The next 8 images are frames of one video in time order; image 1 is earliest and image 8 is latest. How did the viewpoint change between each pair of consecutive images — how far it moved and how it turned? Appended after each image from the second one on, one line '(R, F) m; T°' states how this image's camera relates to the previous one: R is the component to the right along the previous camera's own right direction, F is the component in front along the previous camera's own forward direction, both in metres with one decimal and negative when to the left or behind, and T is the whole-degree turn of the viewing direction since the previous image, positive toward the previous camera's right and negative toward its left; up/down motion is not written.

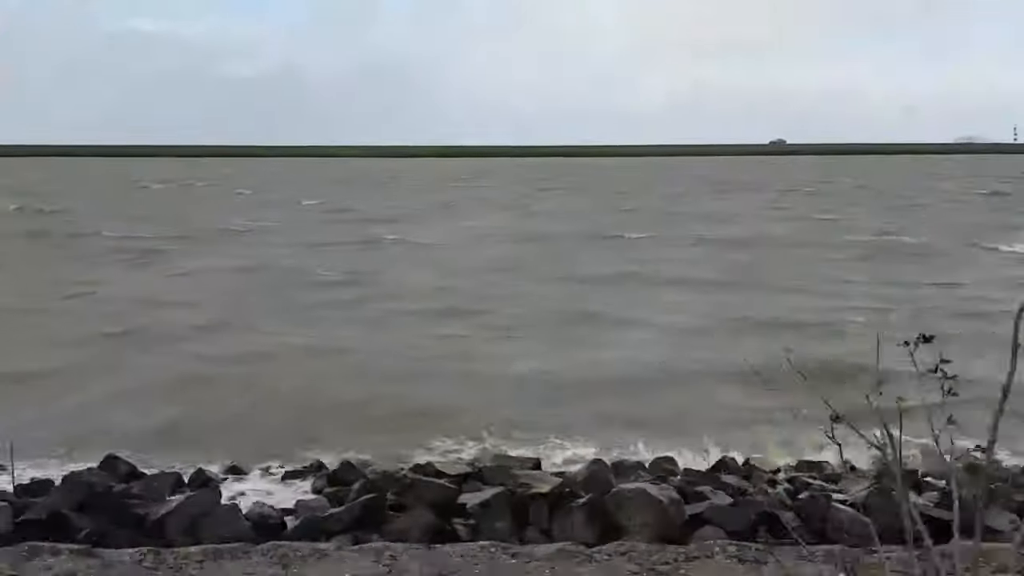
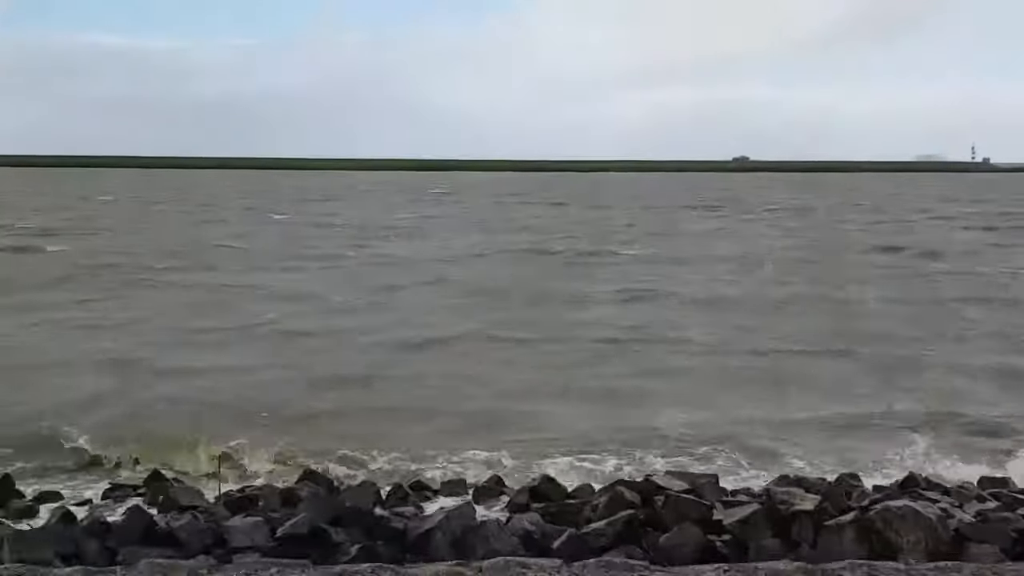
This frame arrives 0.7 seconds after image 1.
(-1.1, 0.0) m; +1°
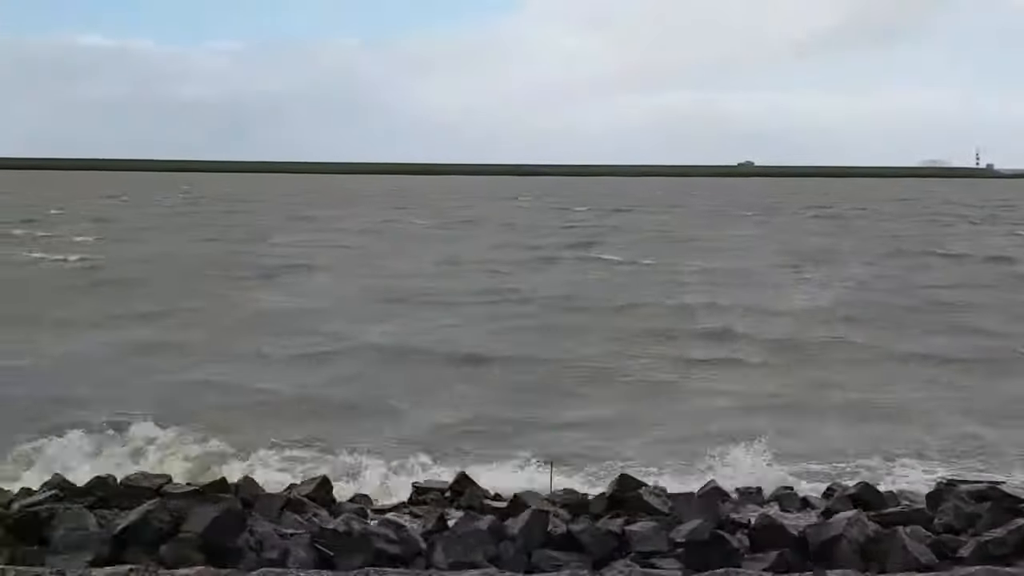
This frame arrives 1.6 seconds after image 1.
(-1.5, -0.1) m; -1°
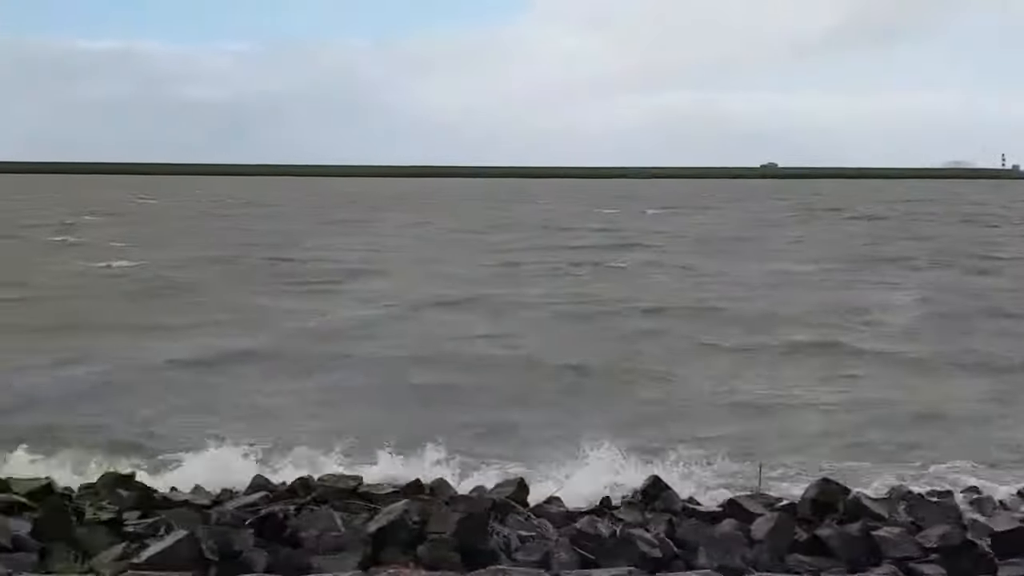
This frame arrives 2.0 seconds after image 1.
(-0.9, 0.0) m; -2°
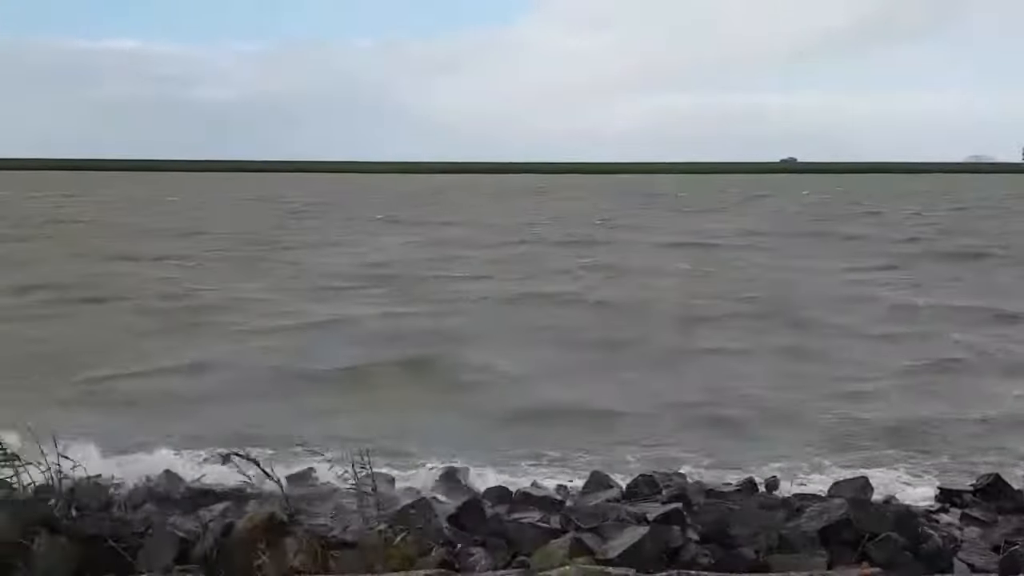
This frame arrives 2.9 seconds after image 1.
(-1.6, 0.0) m; -2°
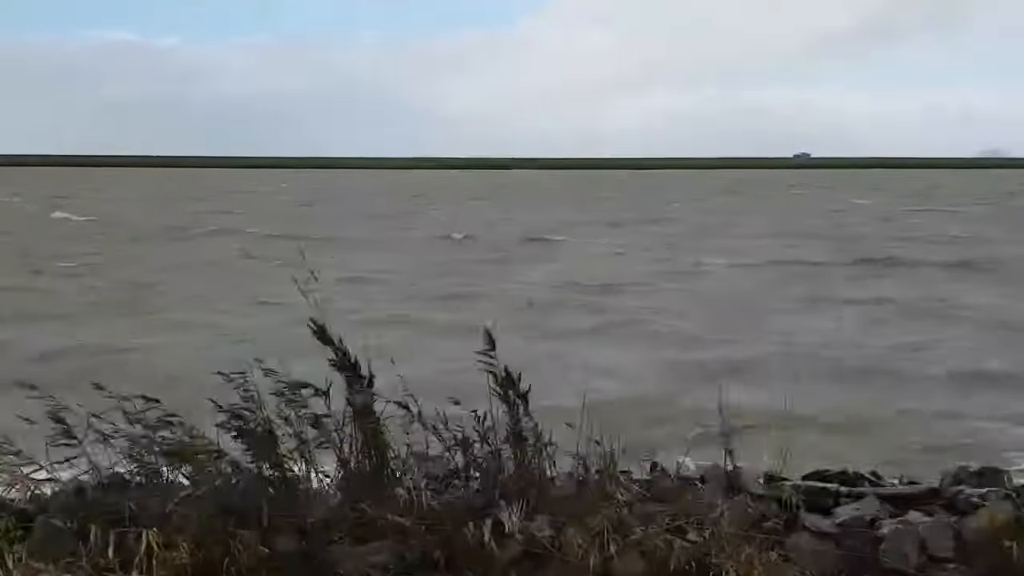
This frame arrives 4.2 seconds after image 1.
(-2.8, -0.1) m; -1°
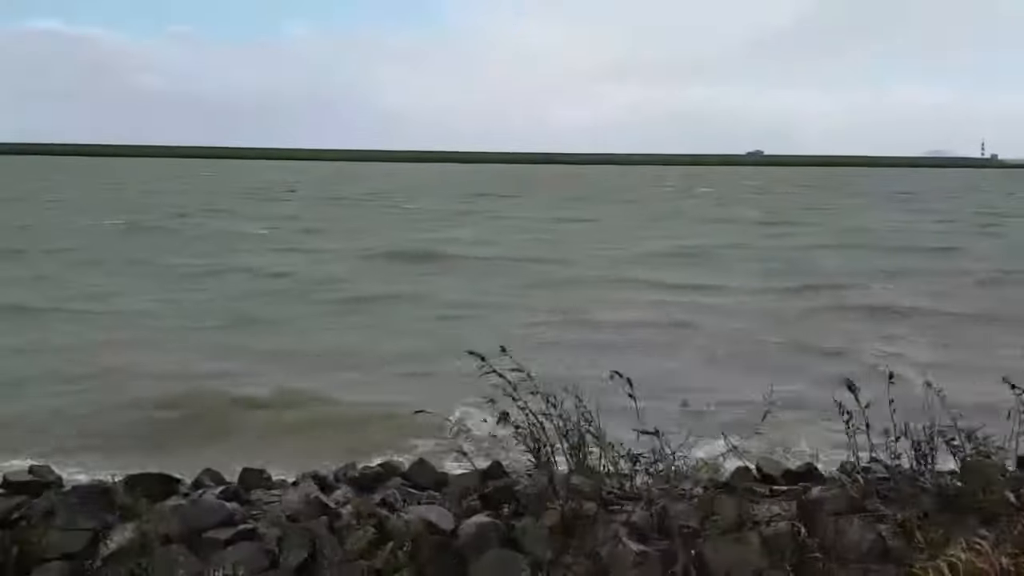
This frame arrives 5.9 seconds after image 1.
(-2.8, +1.0) m; -1°
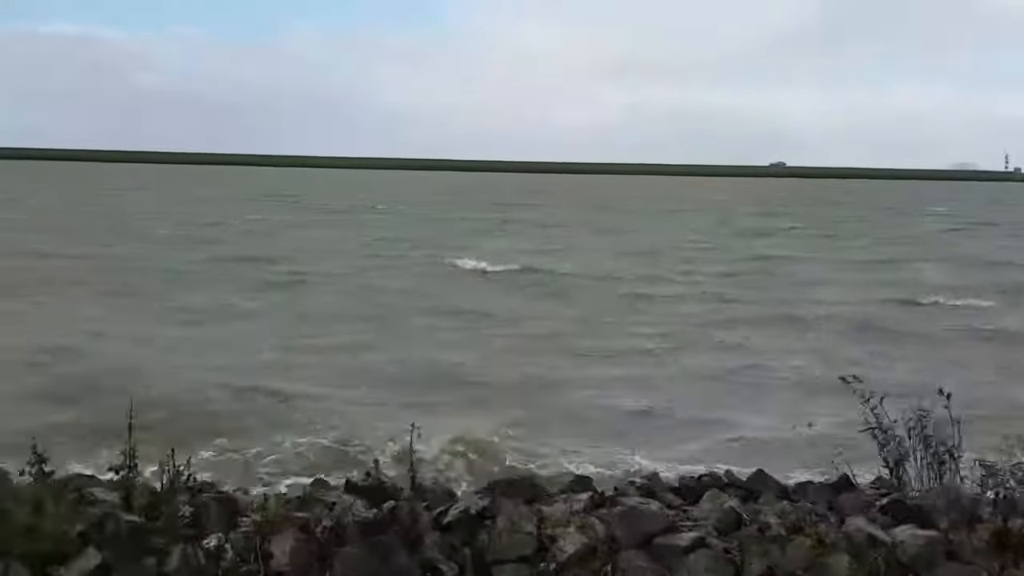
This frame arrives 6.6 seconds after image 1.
(-1.6, -0.1) m; -2°
